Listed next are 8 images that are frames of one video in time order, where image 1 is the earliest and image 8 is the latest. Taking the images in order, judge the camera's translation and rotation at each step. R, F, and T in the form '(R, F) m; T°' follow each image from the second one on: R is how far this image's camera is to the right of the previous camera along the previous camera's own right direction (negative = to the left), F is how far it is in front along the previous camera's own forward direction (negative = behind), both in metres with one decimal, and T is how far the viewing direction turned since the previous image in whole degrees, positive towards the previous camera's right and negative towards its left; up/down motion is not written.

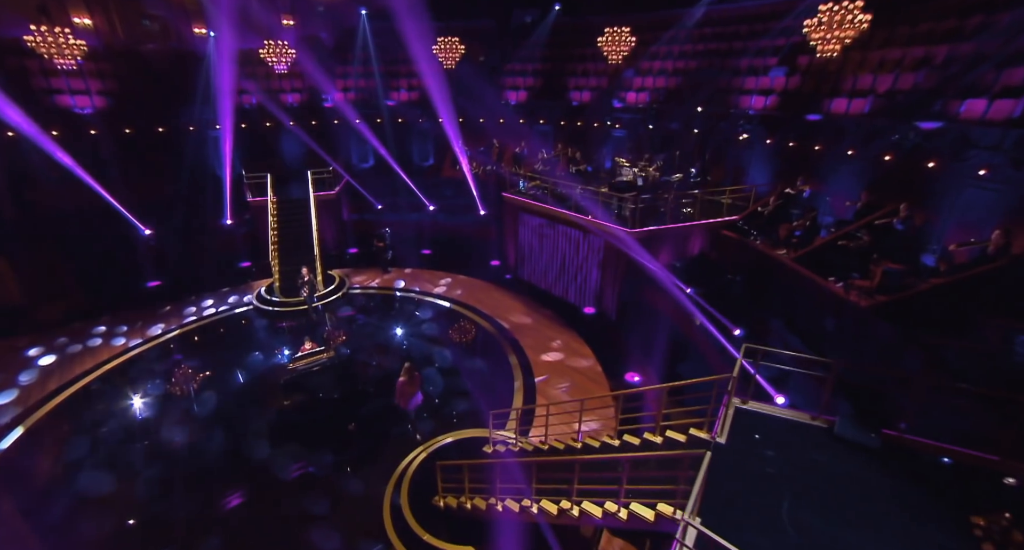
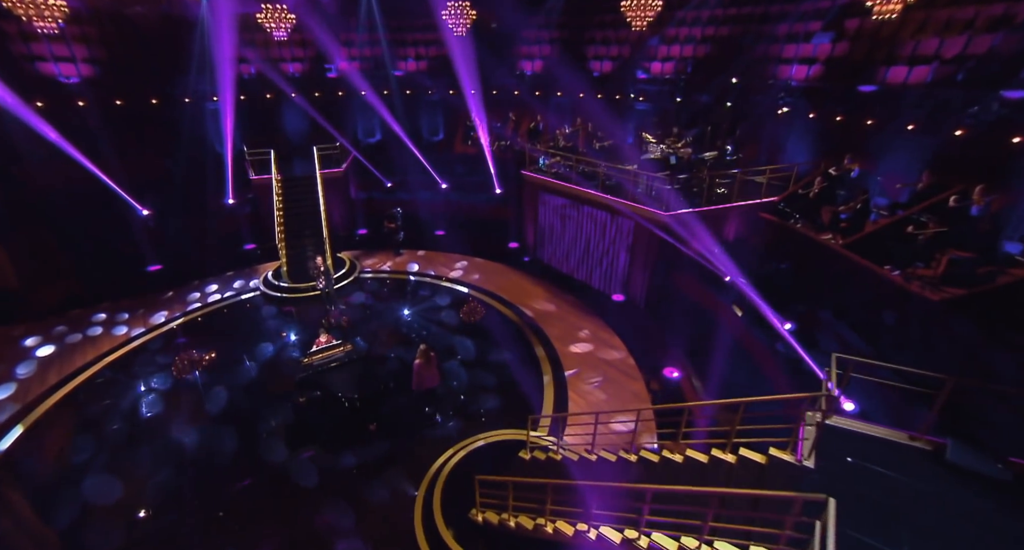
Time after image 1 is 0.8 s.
(-0.6, +0.6) m; 0°
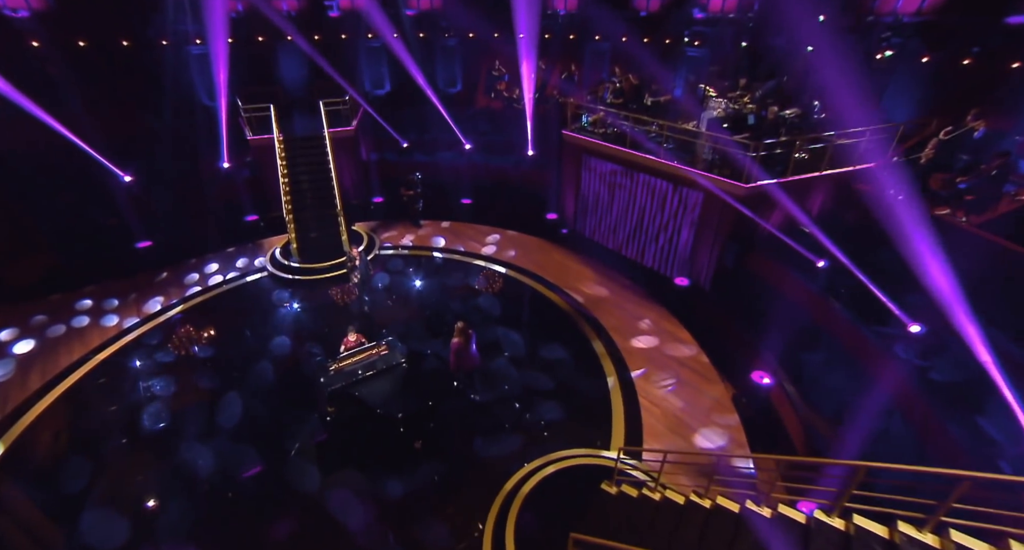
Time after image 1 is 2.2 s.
(-1.0, +1.4) m; 0°
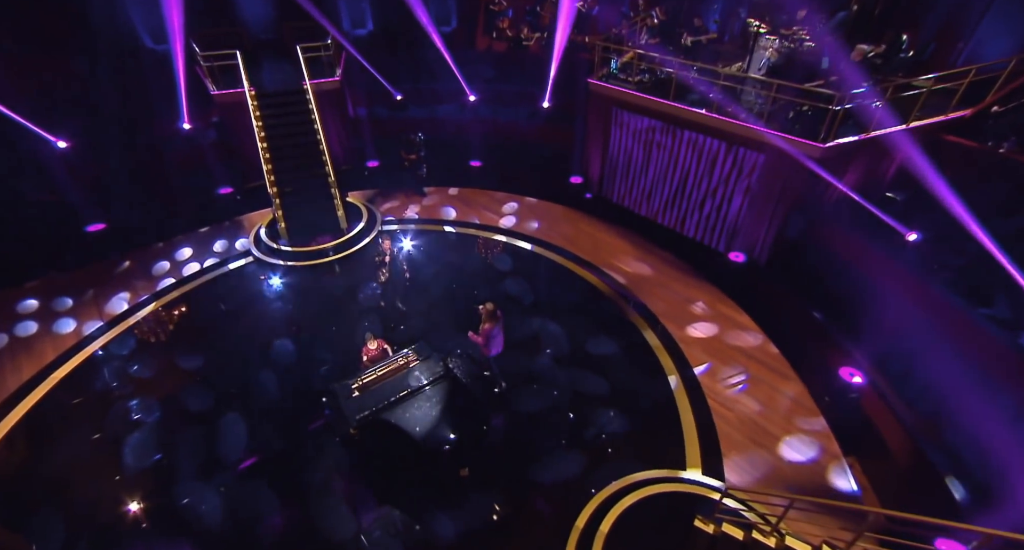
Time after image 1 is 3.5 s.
(-0.9, +1.2) m; +2°
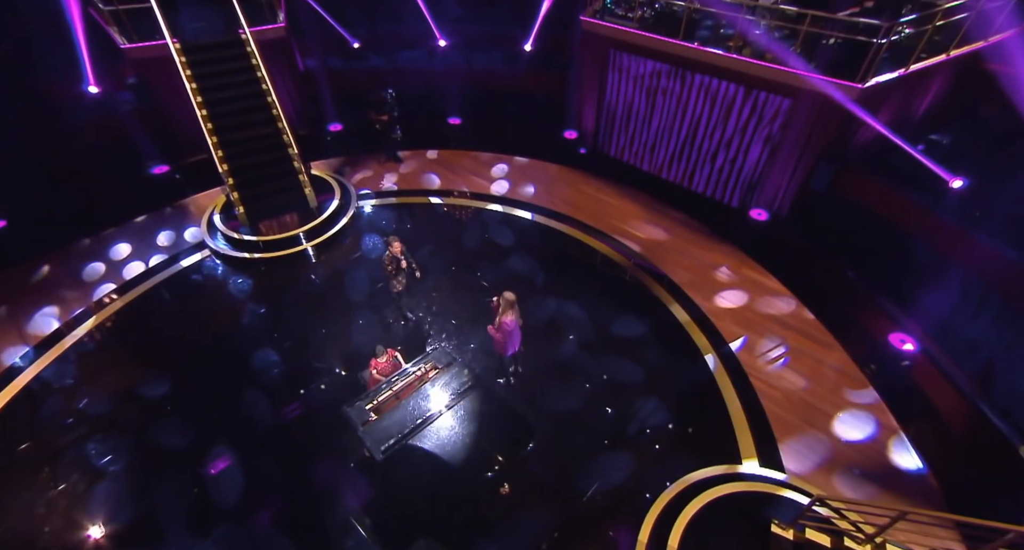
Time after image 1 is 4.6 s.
(-0.7, +0.9) m; +4°
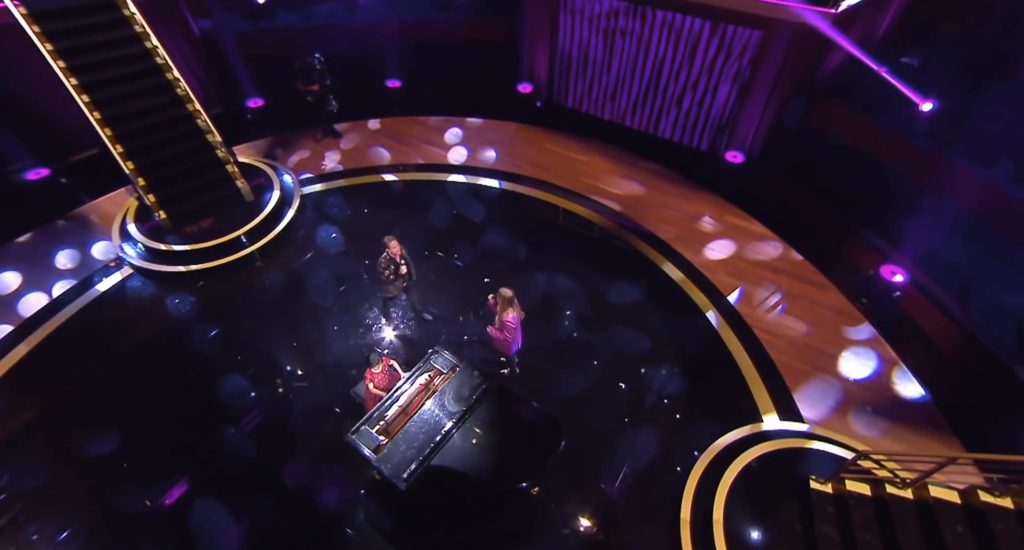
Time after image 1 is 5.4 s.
(-0.5, +0.6) m; +6°
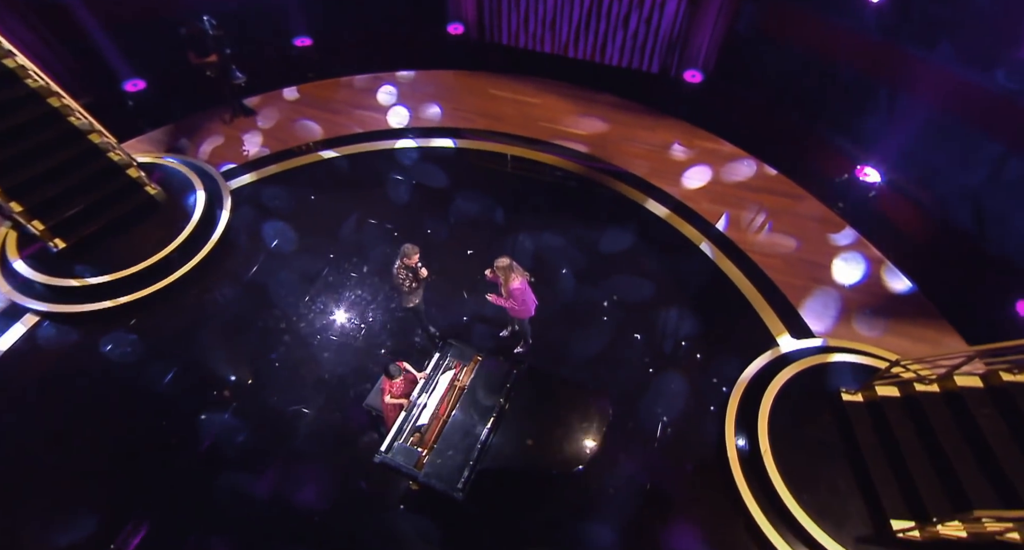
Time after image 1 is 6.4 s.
(-0.5, +0.5) m; +7°
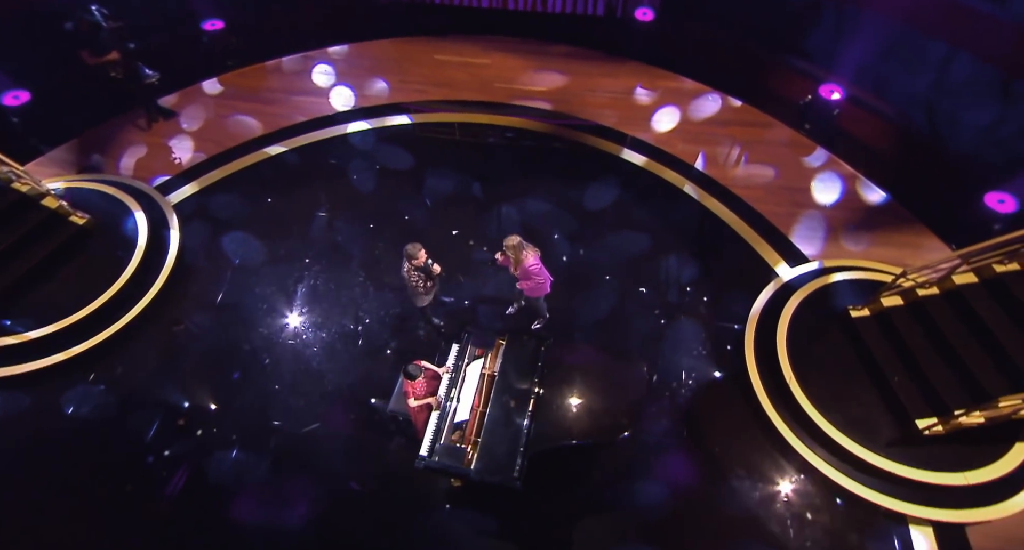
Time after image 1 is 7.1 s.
(-0.4, +0.2) m; +5°
